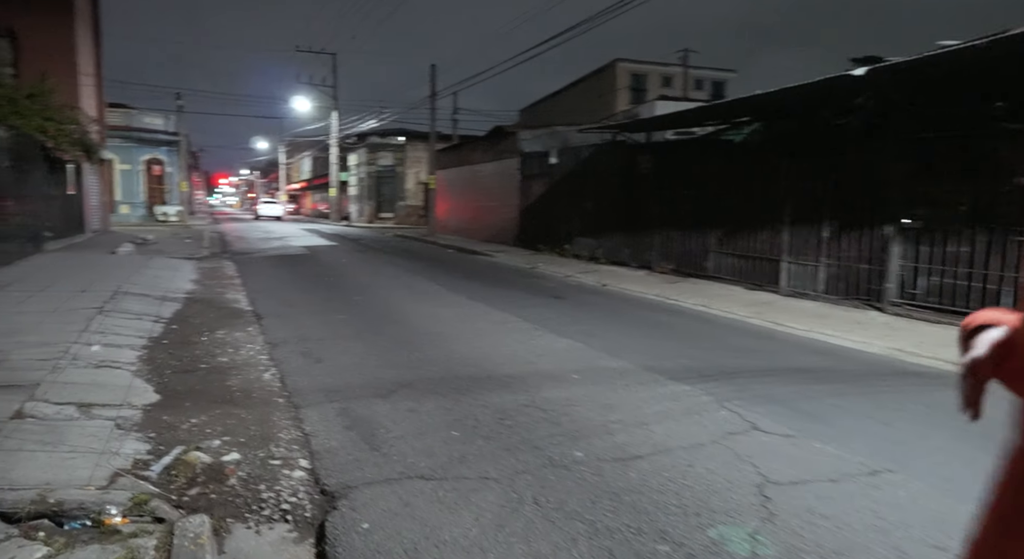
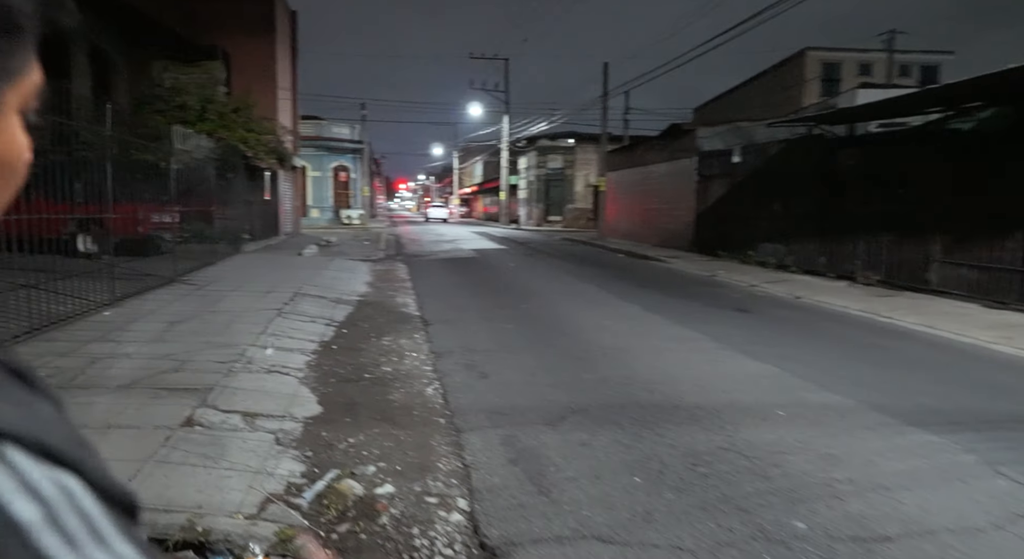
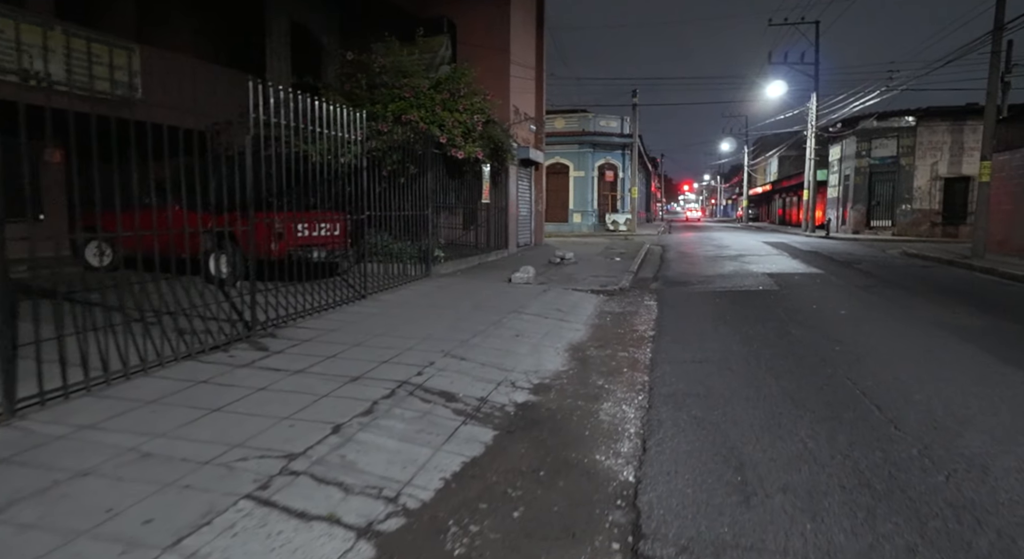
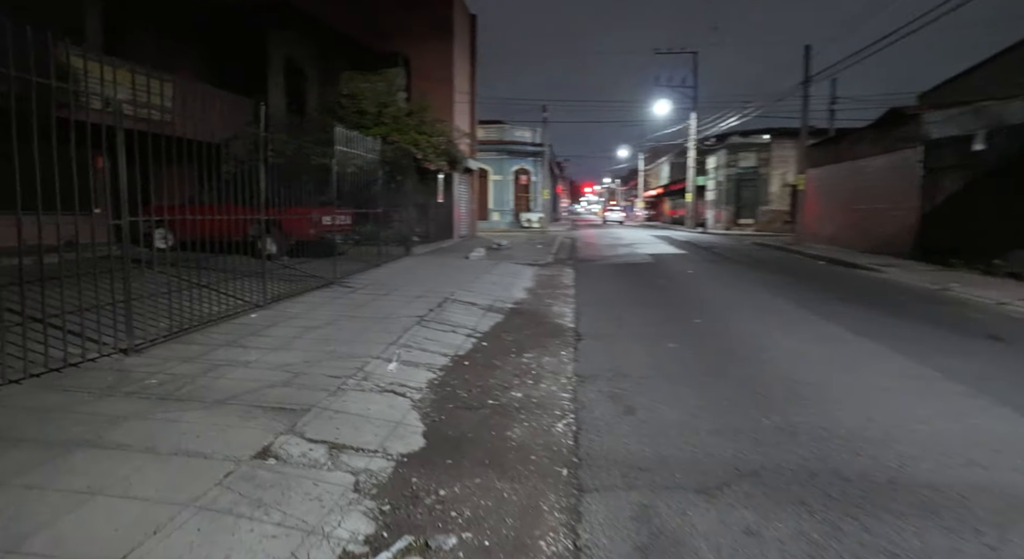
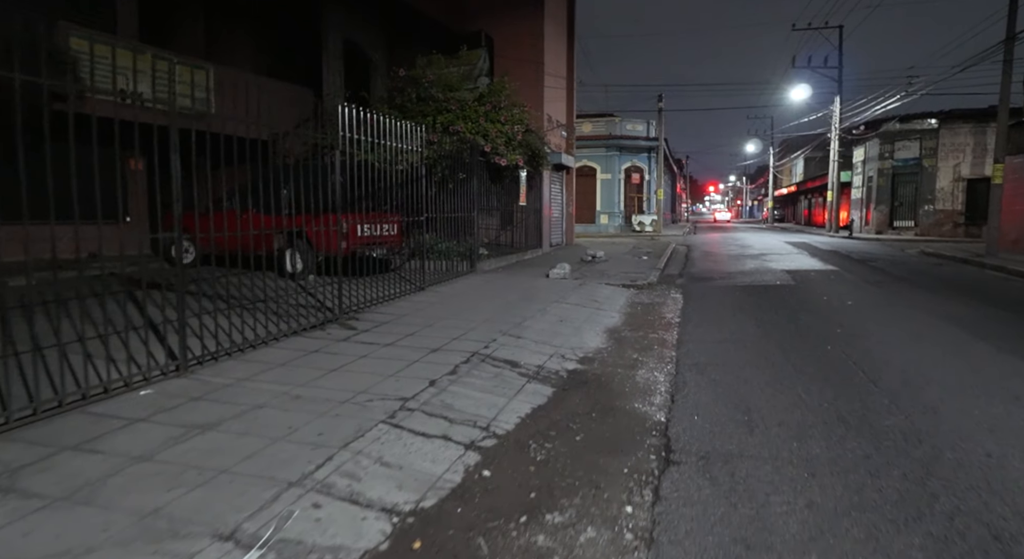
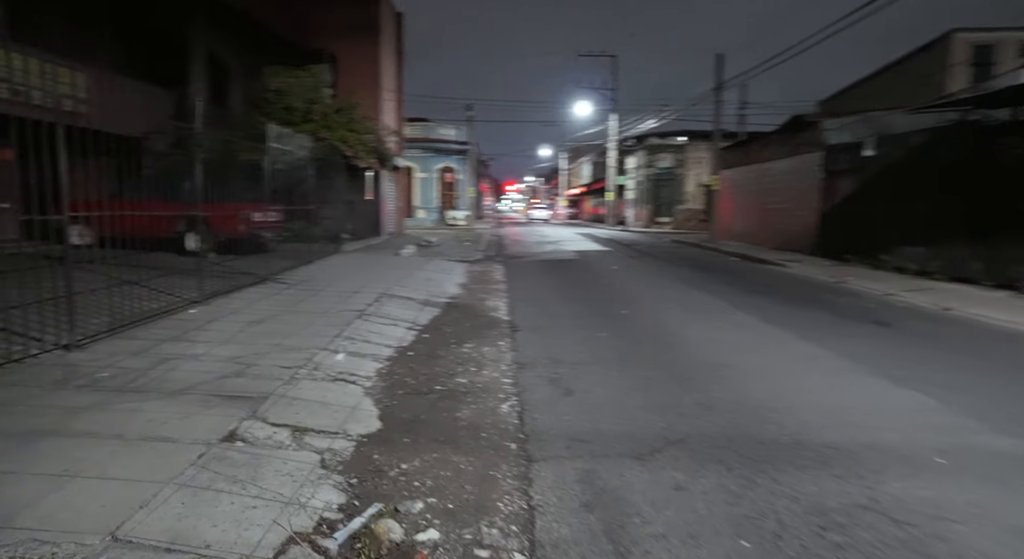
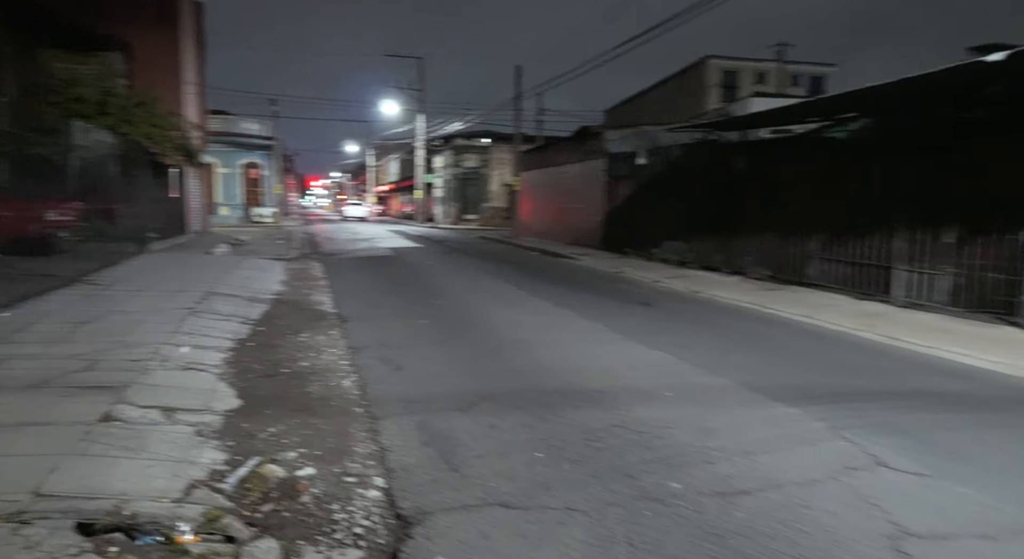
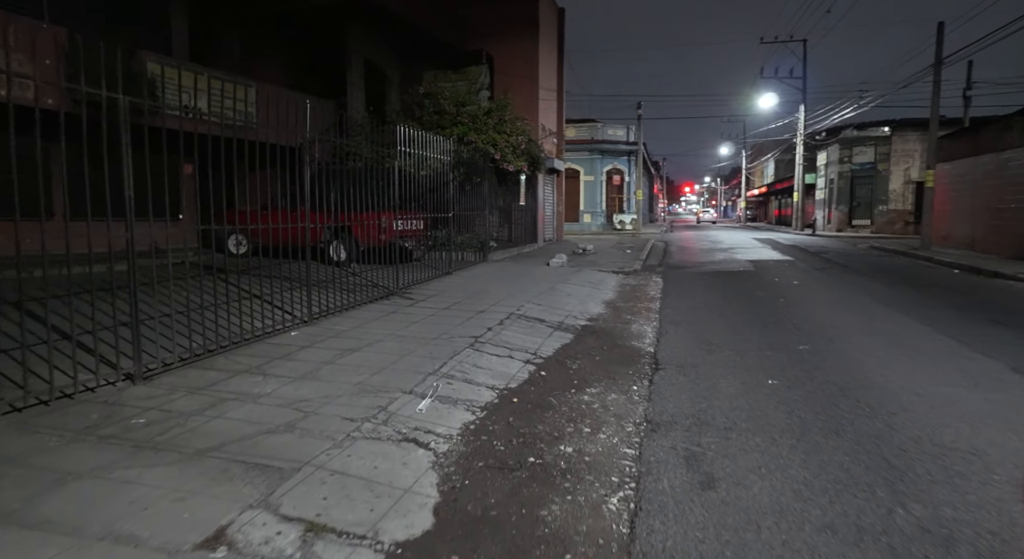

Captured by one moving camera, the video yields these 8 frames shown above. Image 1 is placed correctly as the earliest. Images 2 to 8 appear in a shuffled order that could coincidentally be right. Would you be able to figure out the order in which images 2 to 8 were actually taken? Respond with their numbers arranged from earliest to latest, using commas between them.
7, 2, 6, 4, 8, 5, 3
